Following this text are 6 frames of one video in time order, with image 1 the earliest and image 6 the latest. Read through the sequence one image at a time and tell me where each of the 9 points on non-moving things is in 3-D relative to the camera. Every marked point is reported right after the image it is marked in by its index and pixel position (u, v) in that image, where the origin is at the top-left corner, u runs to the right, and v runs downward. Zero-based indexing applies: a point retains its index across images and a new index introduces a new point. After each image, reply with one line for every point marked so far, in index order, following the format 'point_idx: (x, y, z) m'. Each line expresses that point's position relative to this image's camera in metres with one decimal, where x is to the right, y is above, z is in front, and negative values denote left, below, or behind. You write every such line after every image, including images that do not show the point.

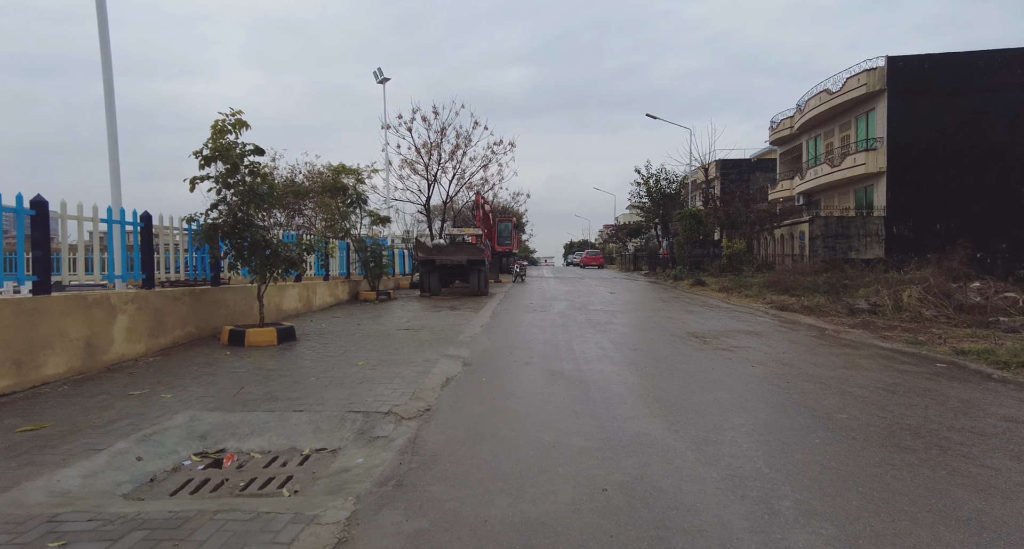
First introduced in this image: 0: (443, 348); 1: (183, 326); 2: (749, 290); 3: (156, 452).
0: (-1.0, -1.1, +8.0) m
1: (-4.7, -0.7, +7.8) m
2: (+8.3, -0.5, +18.9) m
3: (-2.7, -1.3, +4.0) m
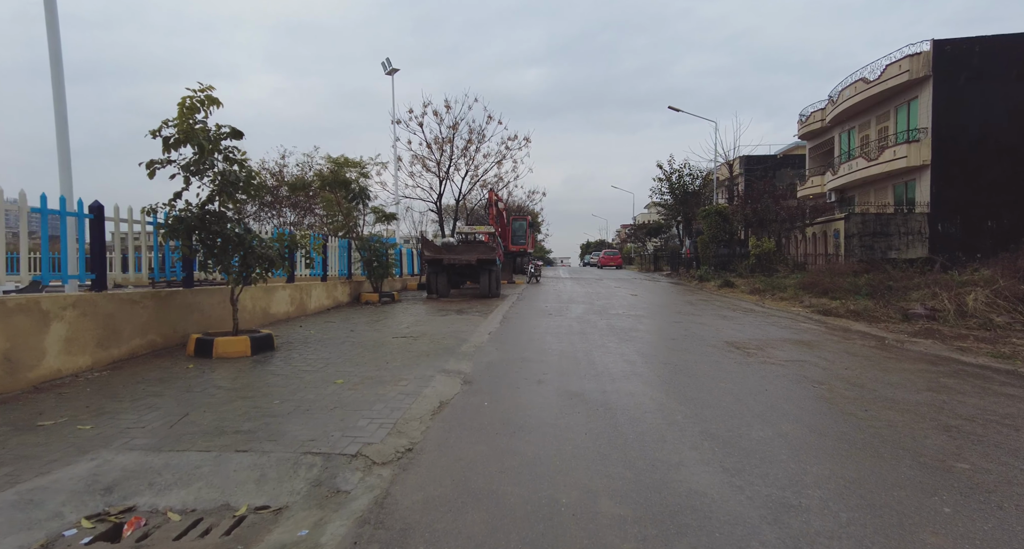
0: (-0.9, -1.1, +6.9) m
1: (-4.6, -0.7, +6.7) m
2: (+8.8, -0.6, +17.5) m
3: (-2.6, -1.3, +3.0) m
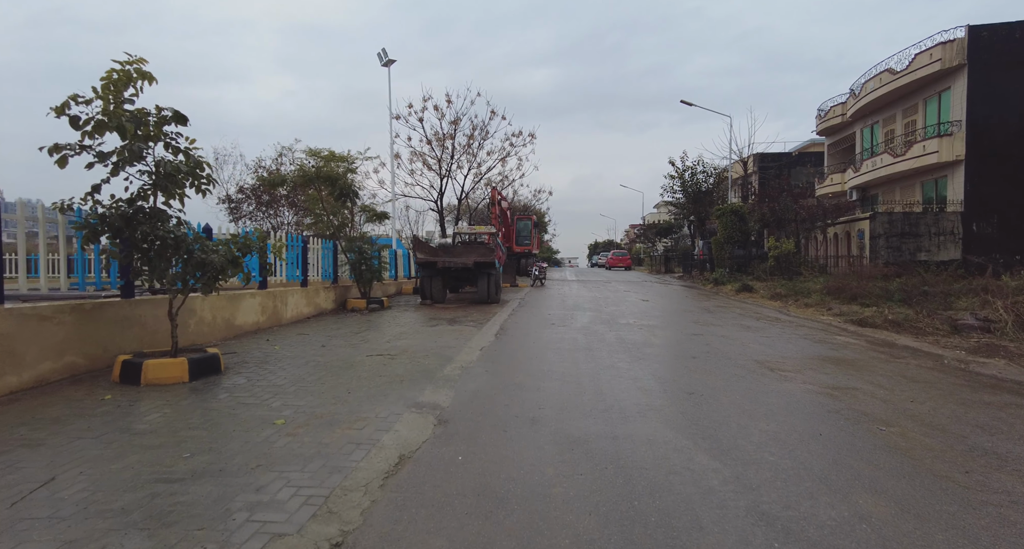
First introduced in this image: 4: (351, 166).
0: (-1.0, -1.2, +5.7) m
1: (-4.7, -0.9, +5.6) m
2: (+8.8, -0.7, +16.2) m
3: (-2.8, -1.4, +1.8) m
4: (-4.2, +2.8, +14.2) m
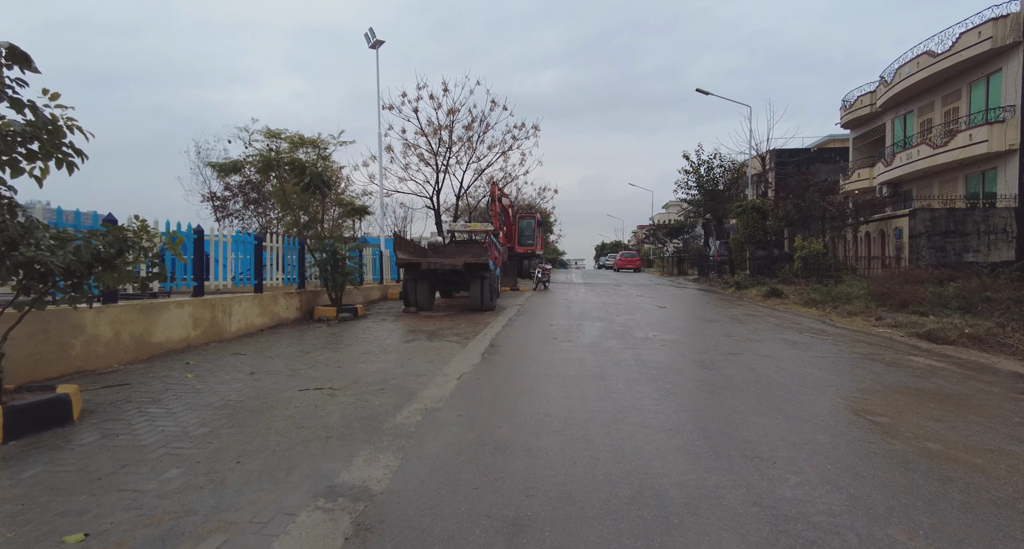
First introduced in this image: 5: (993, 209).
0: (-1.2, -1.3, +3.7) m
1: (-4.9, -0.9, +3.7) m
2: (+8.8, -0.8, +14.1) m
3: (-3.0, -1.5, -0.1) m
4: (-4.3, +2.8, +12.3) m
5: (+16.1, +2.2, +18.2) m
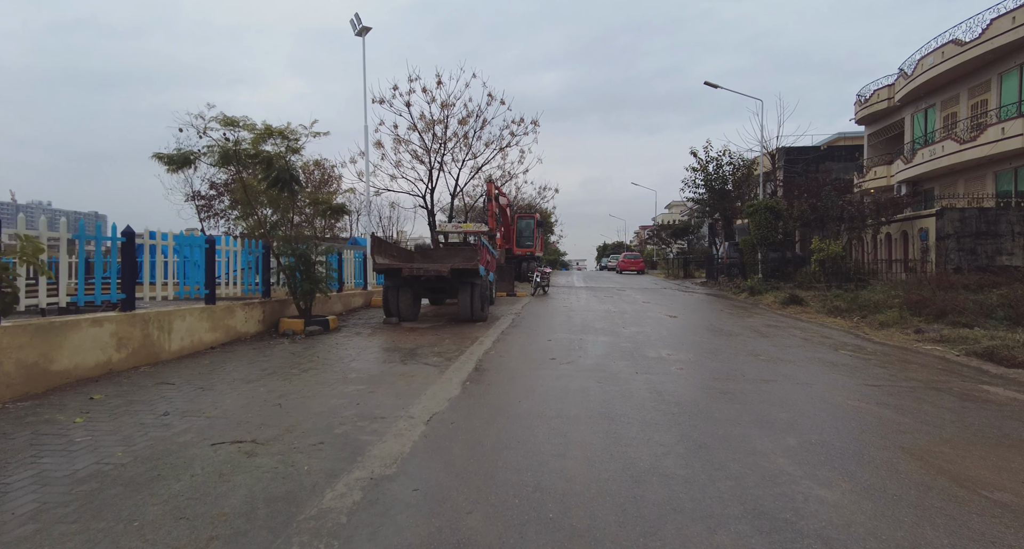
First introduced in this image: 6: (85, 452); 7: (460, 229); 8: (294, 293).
0: (-1.3, -1.4, +2.4) m
1: (-5.0, -1.0, +2.4) m
2: (+8.6, -0.9, +12.7) m
3: (-3.2, -1.6, -1.5) m
4: (-4.4, +2.6, +10.9) m
5: (+16.0, +2.0, +16.8) m
6: (-3.1, -1.3, +4.0) m
7: (-1.6, +1.5, +17.4) m
8: (-4.1, -0.4, +10.3) m
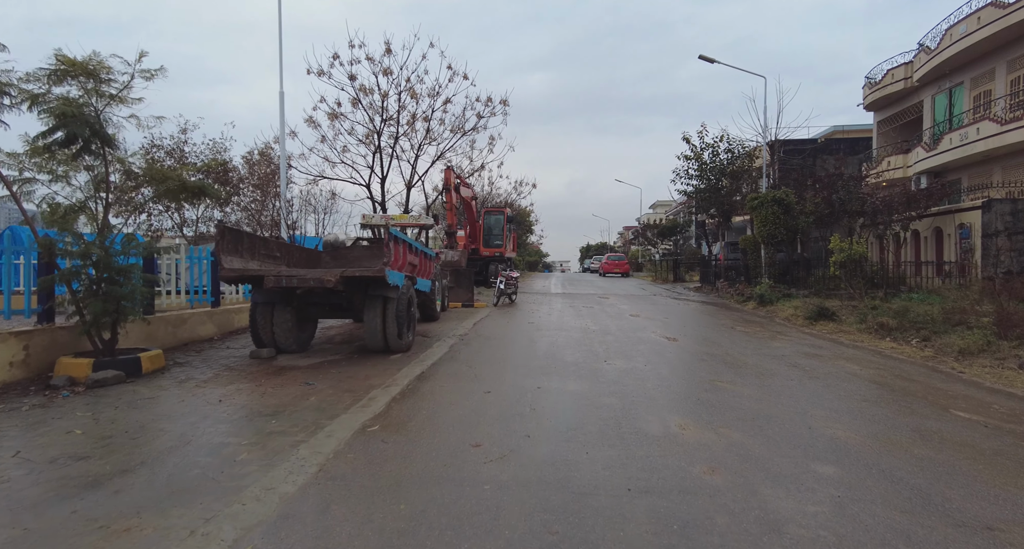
0: (-2.1, -1.5, -1.2) m
1: (-5.7, -1.2, -1.3) m
2: (+7.6, -1.0, +9.4) m
3: (-3.8, -1.7, -5.1) m
4: (-5.4, +2.5, +7.2) m
5: (+14.9, +1.9, +13.6) m
6: (-3.8, -1.4, +0.3) m
7: (-2.8, +1.3, +13.8) m
8: (-5.0, -0.5, +6.6) m
